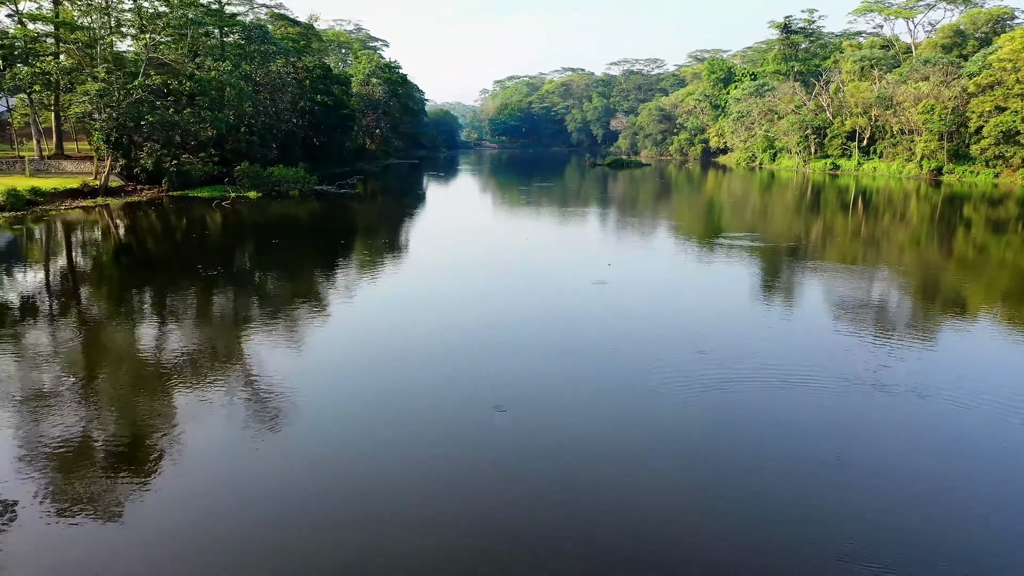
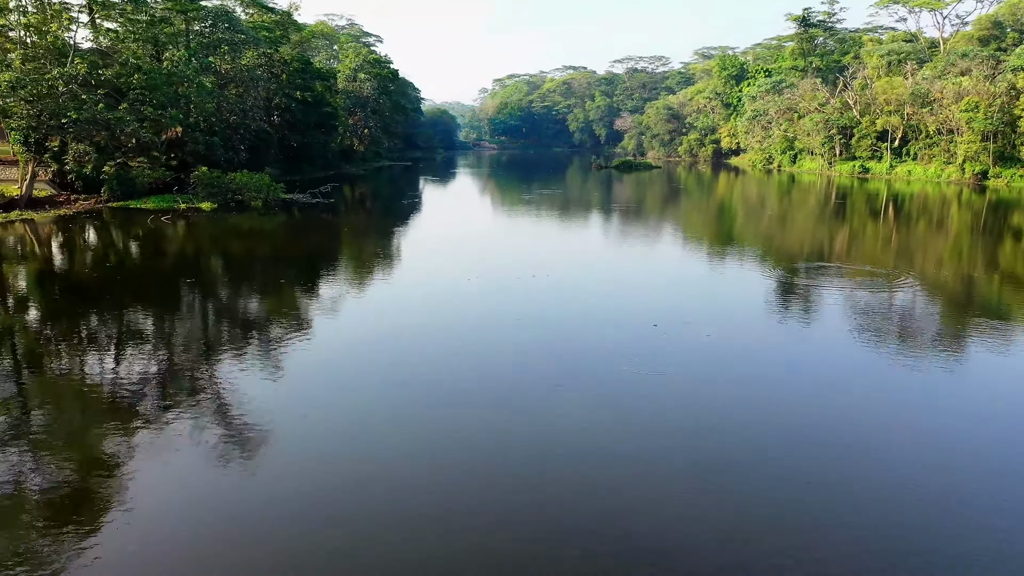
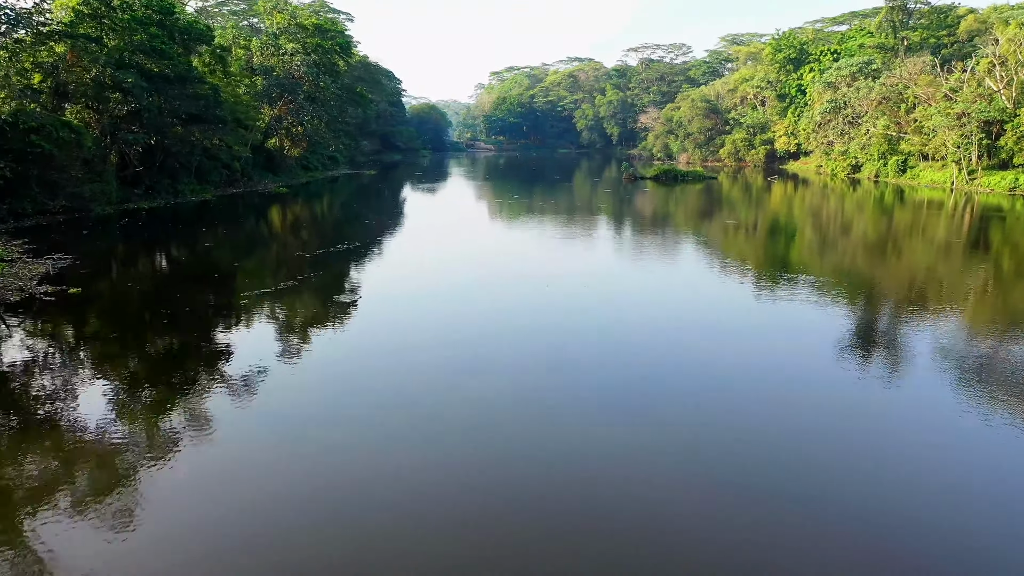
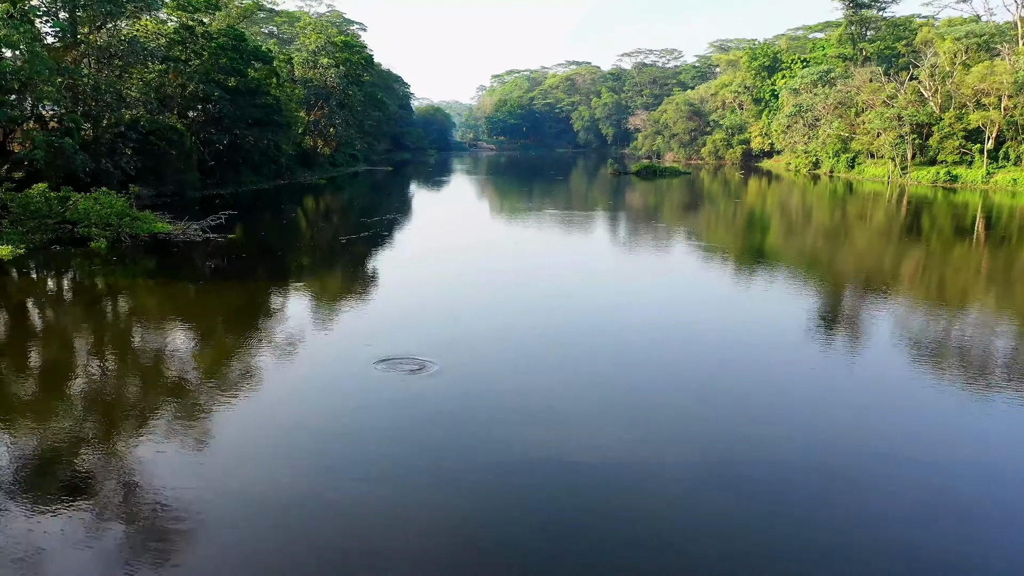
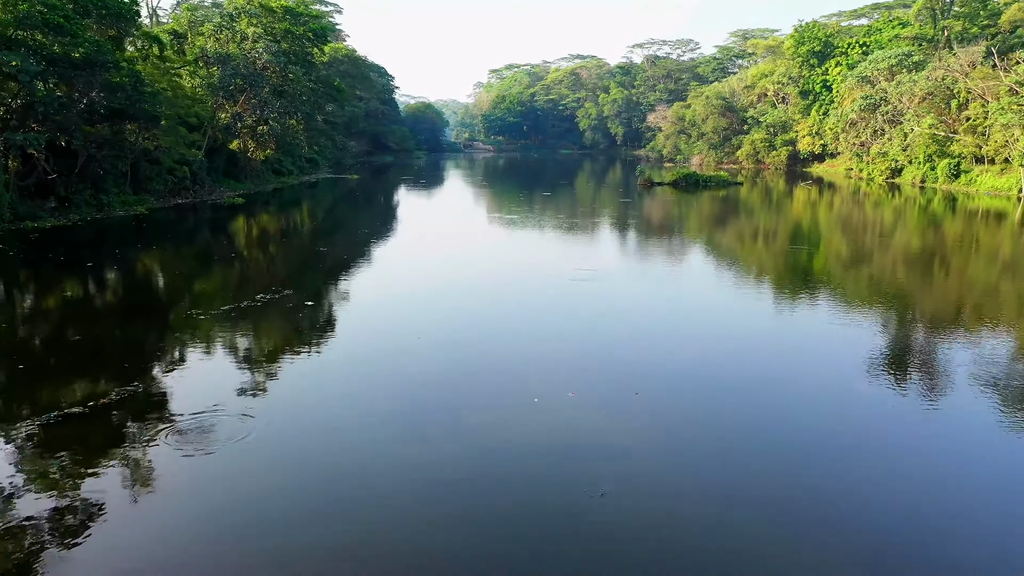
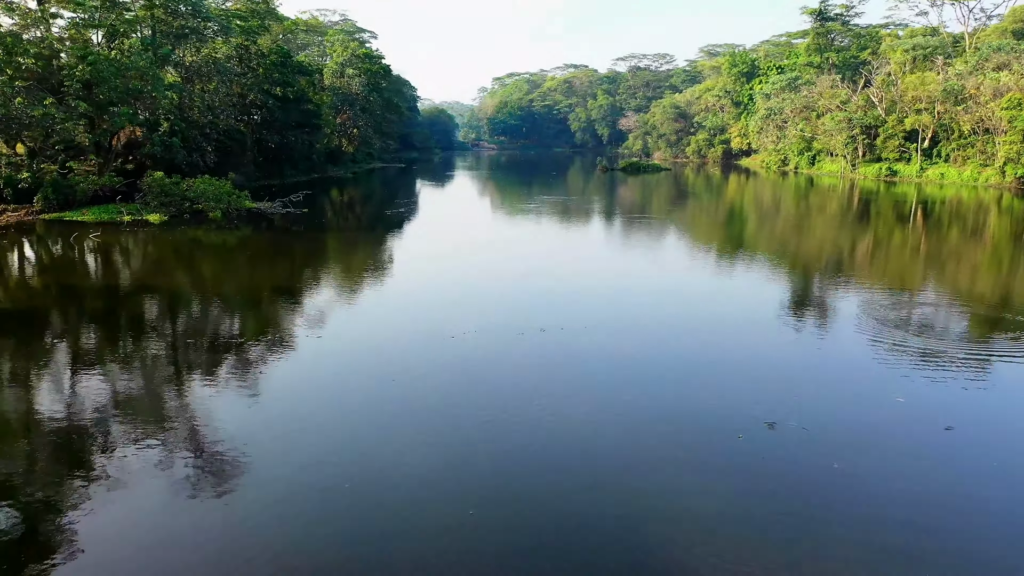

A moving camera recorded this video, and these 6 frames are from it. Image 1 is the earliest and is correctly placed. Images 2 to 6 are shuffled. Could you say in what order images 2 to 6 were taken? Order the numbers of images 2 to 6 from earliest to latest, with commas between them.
2, 6, 4, 3, 5
